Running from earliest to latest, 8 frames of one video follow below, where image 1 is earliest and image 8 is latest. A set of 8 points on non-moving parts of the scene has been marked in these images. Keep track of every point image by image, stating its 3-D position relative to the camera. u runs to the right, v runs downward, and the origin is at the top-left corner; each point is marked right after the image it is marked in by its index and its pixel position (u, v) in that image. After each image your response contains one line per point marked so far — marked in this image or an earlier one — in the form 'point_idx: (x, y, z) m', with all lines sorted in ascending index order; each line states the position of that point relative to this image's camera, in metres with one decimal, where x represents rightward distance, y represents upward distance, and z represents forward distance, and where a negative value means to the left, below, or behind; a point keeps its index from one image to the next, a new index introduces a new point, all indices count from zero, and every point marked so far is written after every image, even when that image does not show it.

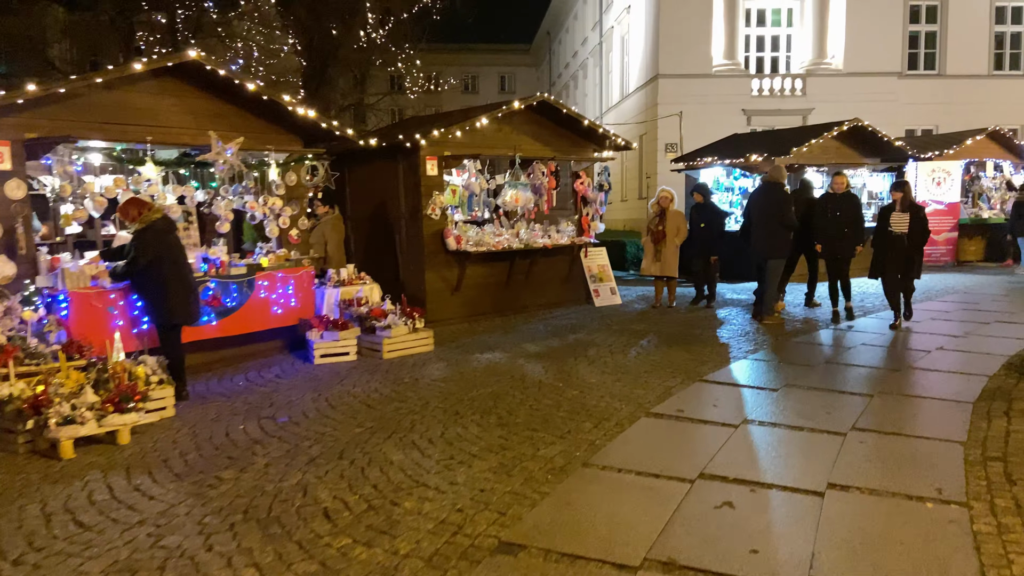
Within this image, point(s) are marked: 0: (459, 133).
0: (-0.7, +2.0, +9.5) m
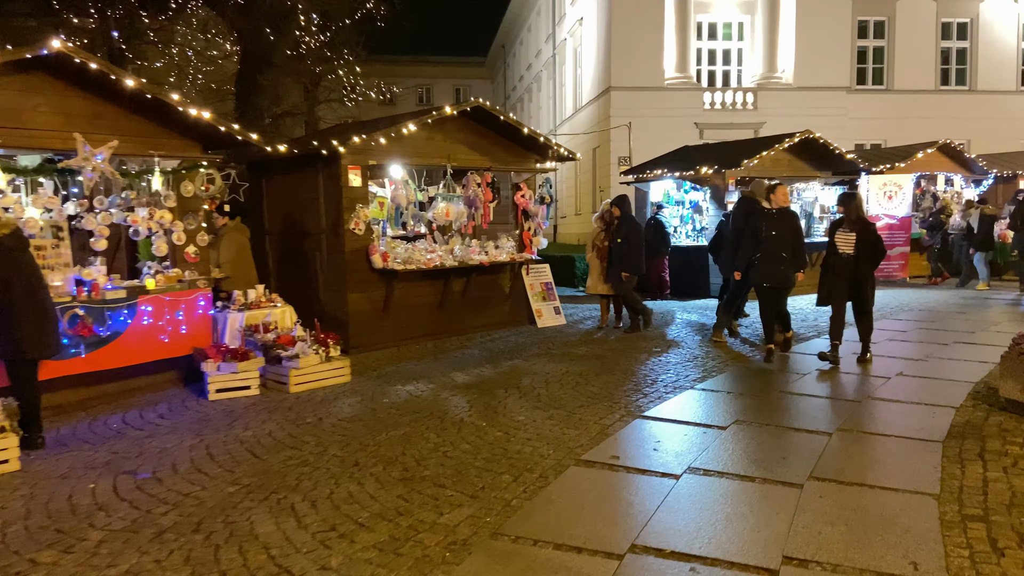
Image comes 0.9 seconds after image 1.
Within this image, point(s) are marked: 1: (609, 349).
0: (-1.5, +1.7, +8.6) m
1: (+1.1, -0.7, +8.7) m
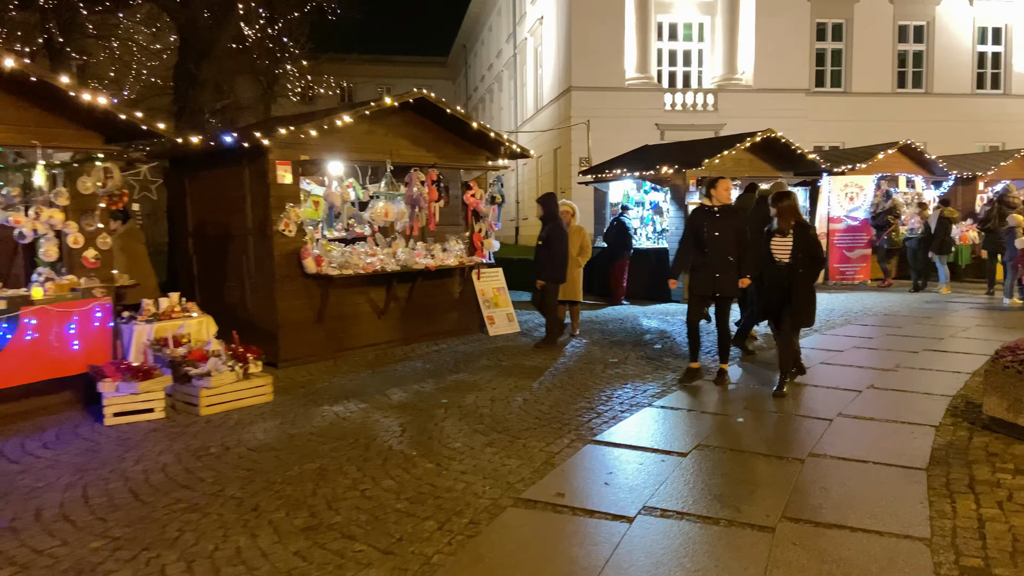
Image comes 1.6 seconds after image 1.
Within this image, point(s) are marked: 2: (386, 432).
0: (-2.1, +1.7, +7.9) m
1: (+0.6, -0.8, +8.1) m
2: (-0.9, -1.1, +5.5) m
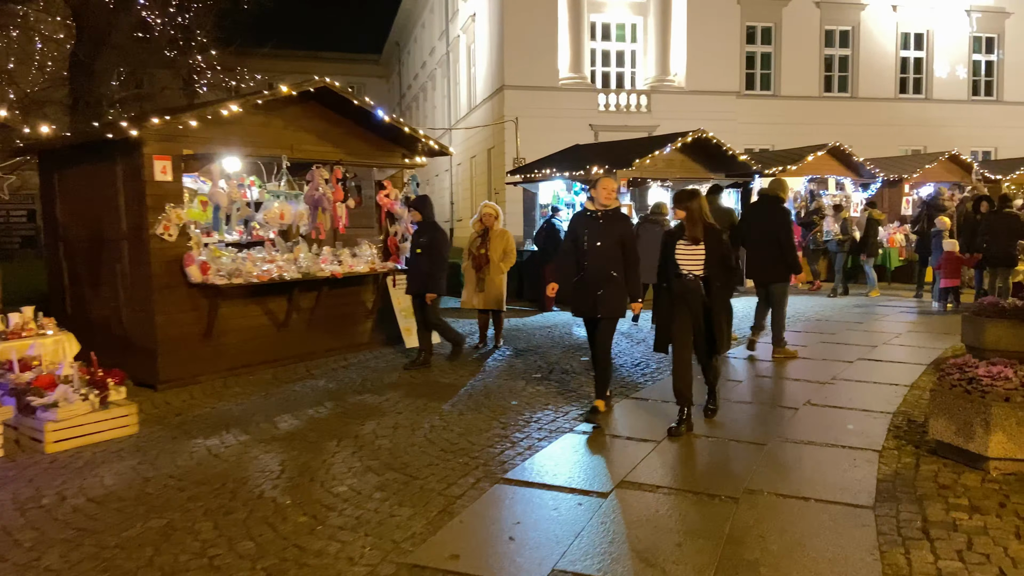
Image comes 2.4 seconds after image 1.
0: (-2.9, +1.6, +7.0) m
1: (-0.3, -0.9, +7.4) m
2: (-1.6, -1.2, +4.7) m
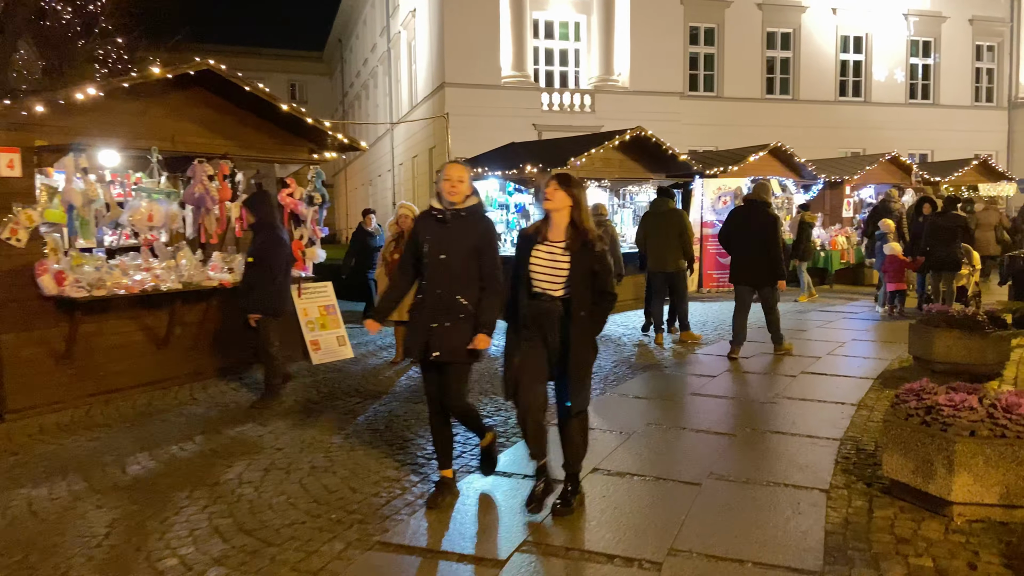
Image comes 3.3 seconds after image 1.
0: (-3.7, +1.4, +6.0) m
1: (-1.1, -1.0, +6.5) m
2: (-2.2, -1.3, +3.8) m
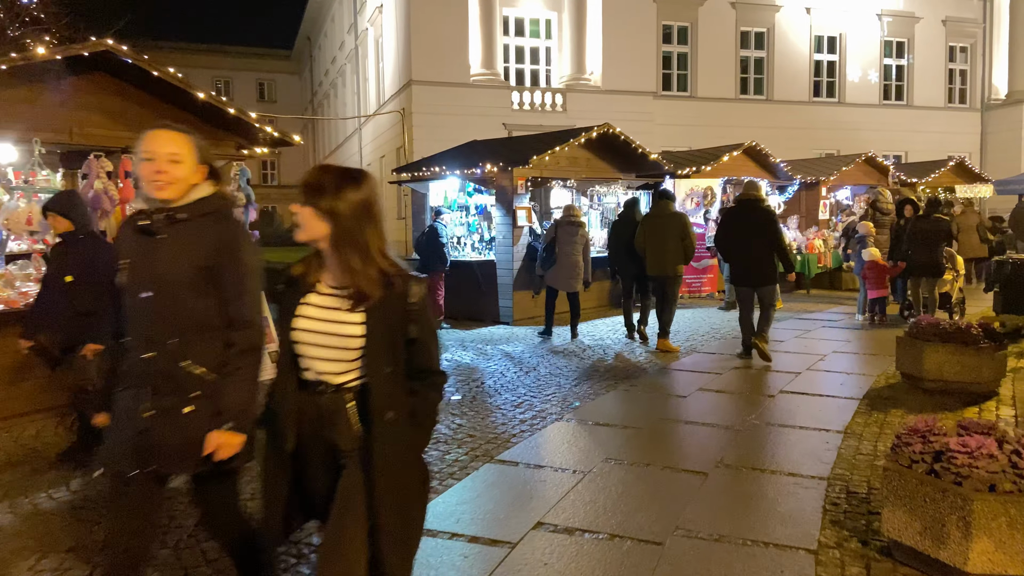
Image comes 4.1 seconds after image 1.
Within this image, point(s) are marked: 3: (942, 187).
0: (-4.1, +1.3, +5.1) m
1: (-1.5, -1.1, +5.7) m
2: (-2.5, -1.4, +2.9) m
3: (+11.4, +2.7, +19.6) m
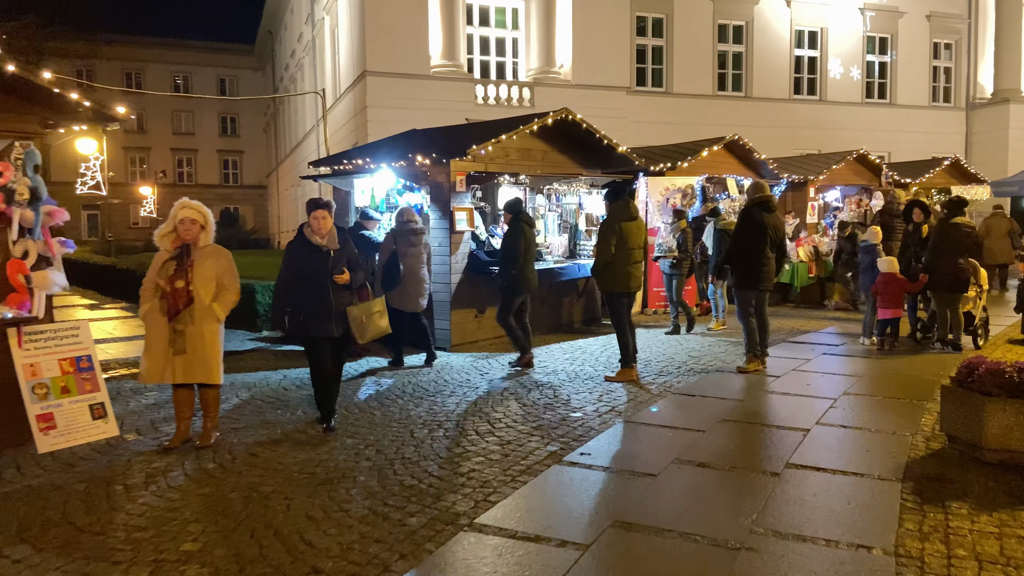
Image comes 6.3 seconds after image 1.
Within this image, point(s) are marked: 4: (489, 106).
0: (-4.7, +1.1, +3.1) m
1: (-2.1, -1.3, +3.8) m
2: (-3.0, -1.6, +0.9) m
3: (+10.3, +2.4, +18.1) m
4: (-0.8, +4.7, +18.5) m
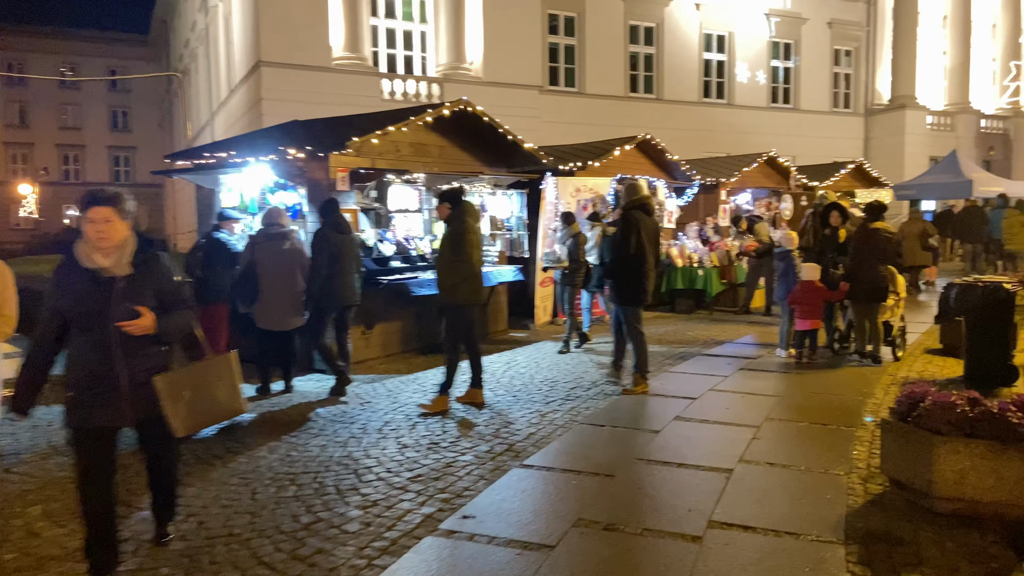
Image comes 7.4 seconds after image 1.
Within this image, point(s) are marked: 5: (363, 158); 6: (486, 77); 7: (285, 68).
0: (-5.2, +1.0, +1.5) m
1: (-2.7, -1.4, +2.5) m
2: (-3.3, -1.7, -0.4) m
3: (+8.1, +2.3, +18.1) m
4: (-3.1, +4.5, +17.3) m
5: (-1.6, +1.4, +7.9) m
6: (-0.8, +5.4, +18.2) m
7: (-5.1, +5.1, +16.4) m
